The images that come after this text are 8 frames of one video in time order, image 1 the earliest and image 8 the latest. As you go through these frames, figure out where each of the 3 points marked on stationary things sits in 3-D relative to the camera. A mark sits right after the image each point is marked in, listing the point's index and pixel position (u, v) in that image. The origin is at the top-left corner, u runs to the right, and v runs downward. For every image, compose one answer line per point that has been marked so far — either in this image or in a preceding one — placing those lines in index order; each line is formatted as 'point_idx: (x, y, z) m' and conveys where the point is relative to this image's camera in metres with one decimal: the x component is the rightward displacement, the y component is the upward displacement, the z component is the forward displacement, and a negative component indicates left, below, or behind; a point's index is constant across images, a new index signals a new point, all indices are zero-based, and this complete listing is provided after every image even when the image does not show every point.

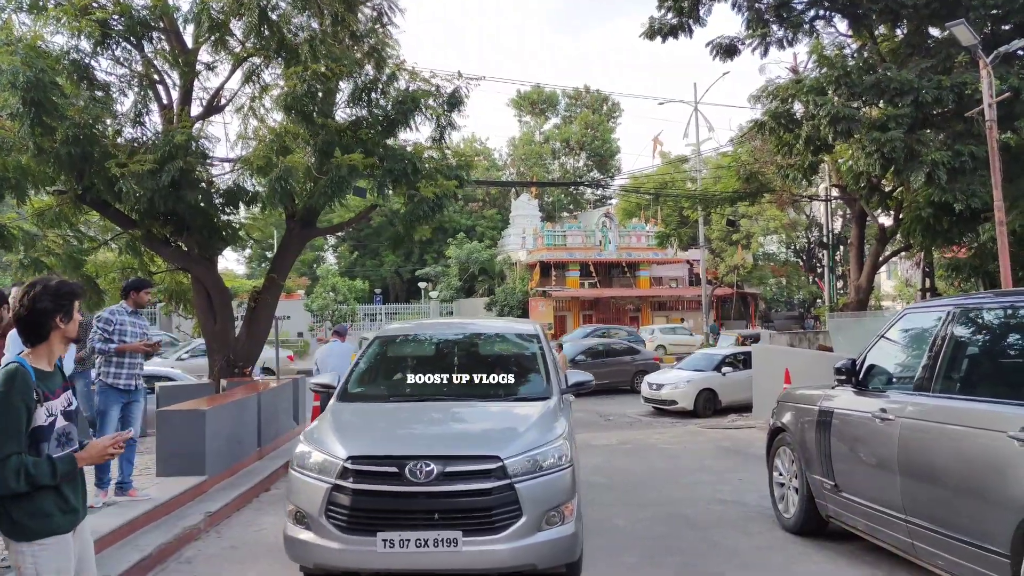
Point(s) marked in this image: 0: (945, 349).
0: (+2.5, -0.3, +4.1) m
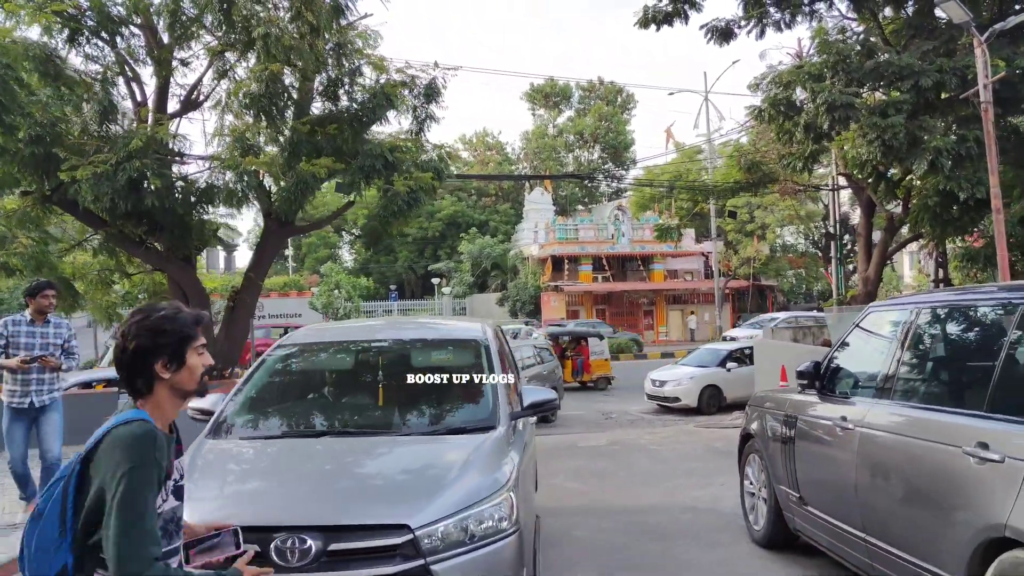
0: (+2.2, -0.2, +3.7) m
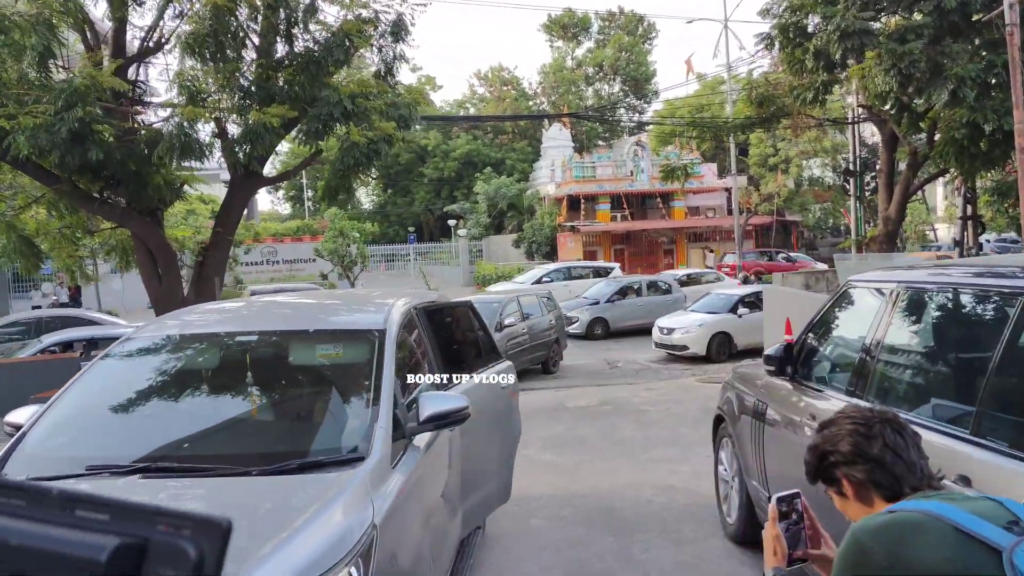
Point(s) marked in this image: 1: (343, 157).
0: (+1.7, -0.1, +3.0) m
1: (-2.1, +1.6, +8.9) m
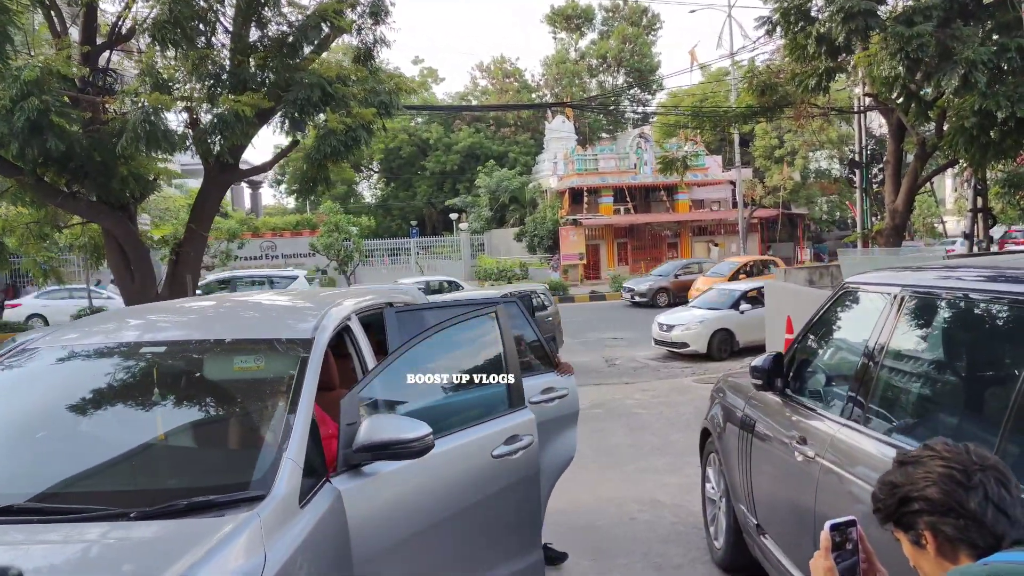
0: (+1.6, -0.1, +2.6) m
1: (-2.2, +1.6, +8.5) m
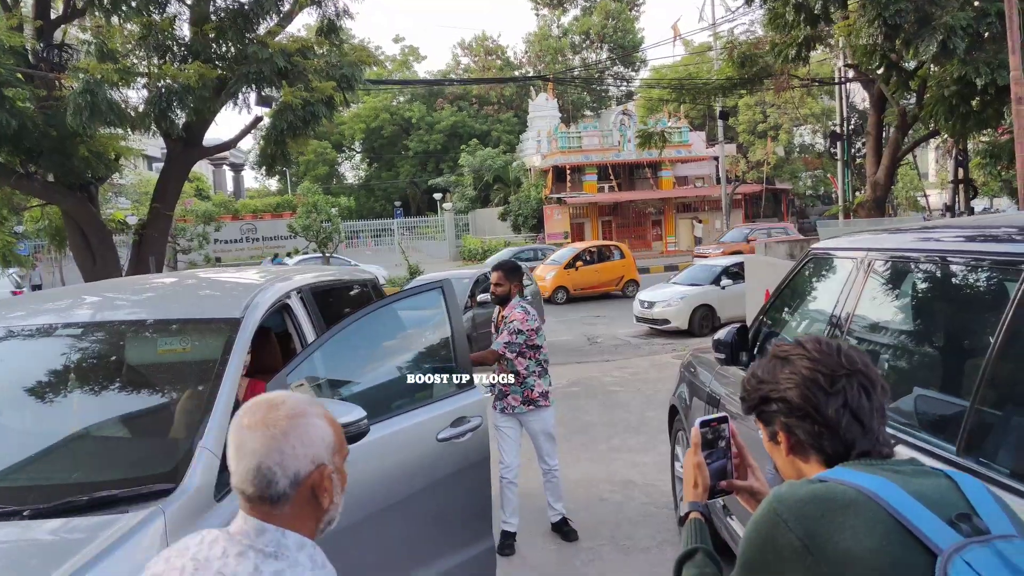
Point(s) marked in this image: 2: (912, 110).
0: (+1.4, 0.0, +2.4) m
1: (-2.5, +1.8, +8.2) m
2: (+6.7, +3.0, +12.6) m
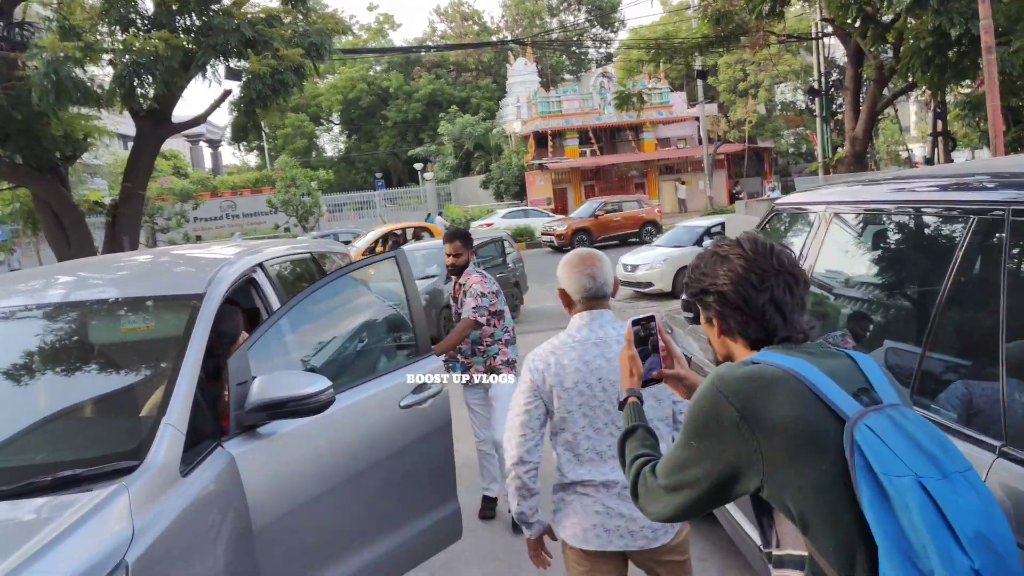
0: (+1.3, +0.1, +2.4) m
1: (-2.8, +2.1, +8.0) m
2: (+6.3, +3.7, +12.5) m
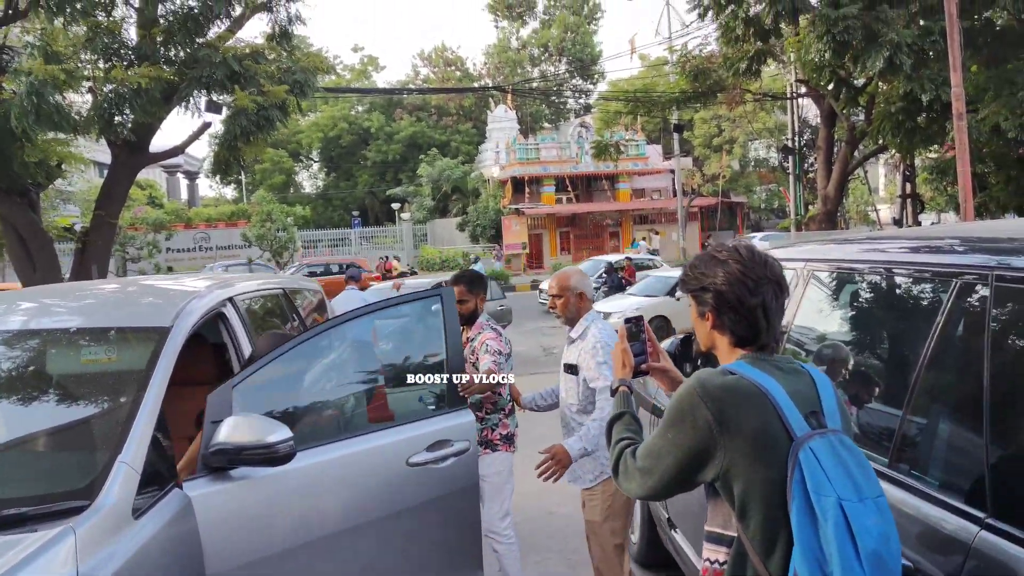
0: (+1.2, -0.1, +2.4) m
1: (-3.0, +1.7, +8.0) m
2: (+5.9, +2.8, +12.9) m
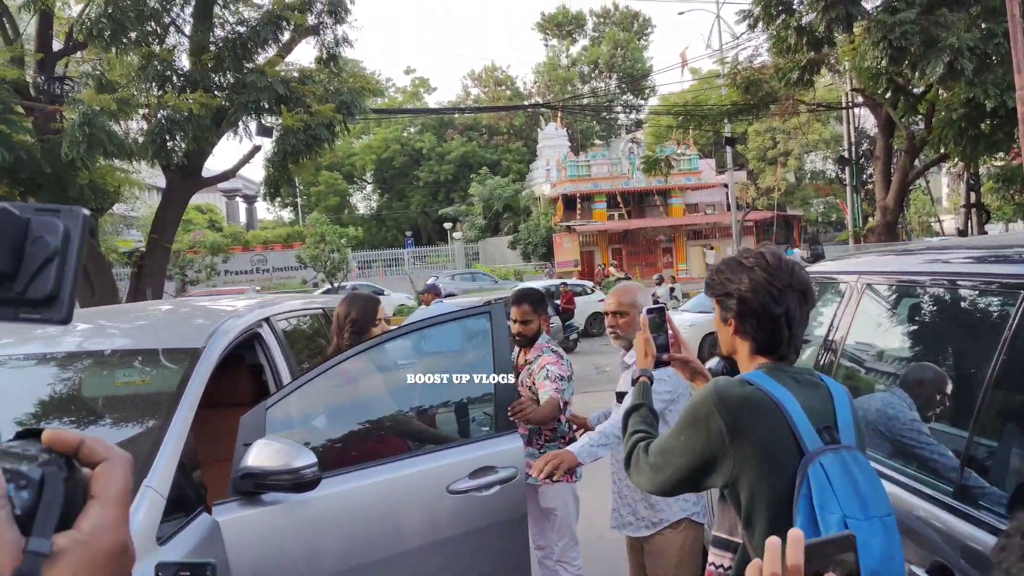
0: (+1.3, -0.1, +2.3) m
1: (-2.5, +1.5, +8.1) m
2: (+6.7, +2.5, +12.5) m
